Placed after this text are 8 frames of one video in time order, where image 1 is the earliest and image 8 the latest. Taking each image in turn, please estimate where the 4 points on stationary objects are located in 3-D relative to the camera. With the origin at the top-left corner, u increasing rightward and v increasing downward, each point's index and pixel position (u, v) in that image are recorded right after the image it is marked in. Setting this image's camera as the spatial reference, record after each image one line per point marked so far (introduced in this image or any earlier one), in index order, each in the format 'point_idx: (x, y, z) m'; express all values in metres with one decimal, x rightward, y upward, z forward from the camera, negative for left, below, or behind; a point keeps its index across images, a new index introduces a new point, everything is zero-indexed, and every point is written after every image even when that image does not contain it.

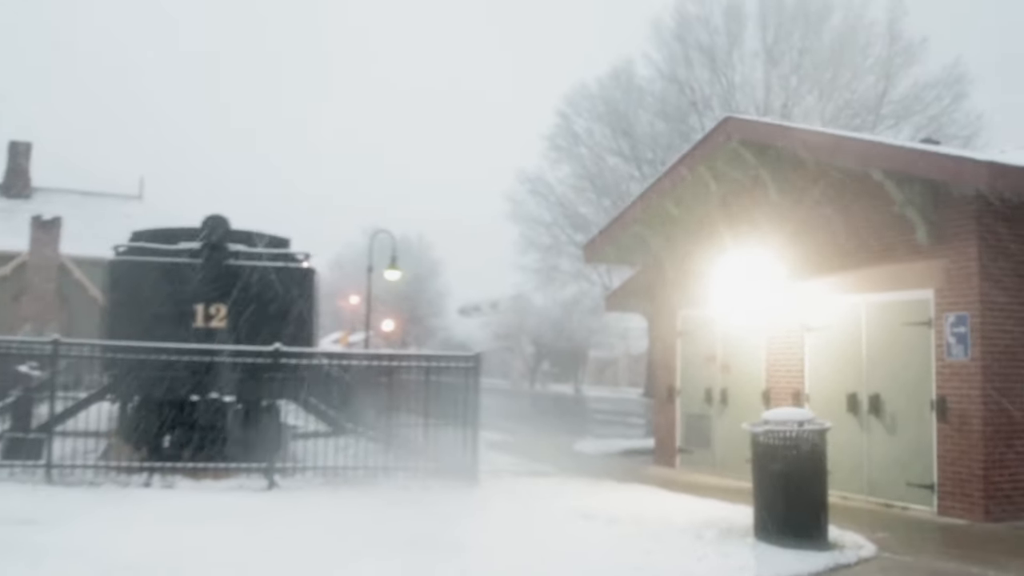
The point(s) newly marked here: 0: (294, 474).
0: (-2.7, -2.3, +12.5) m
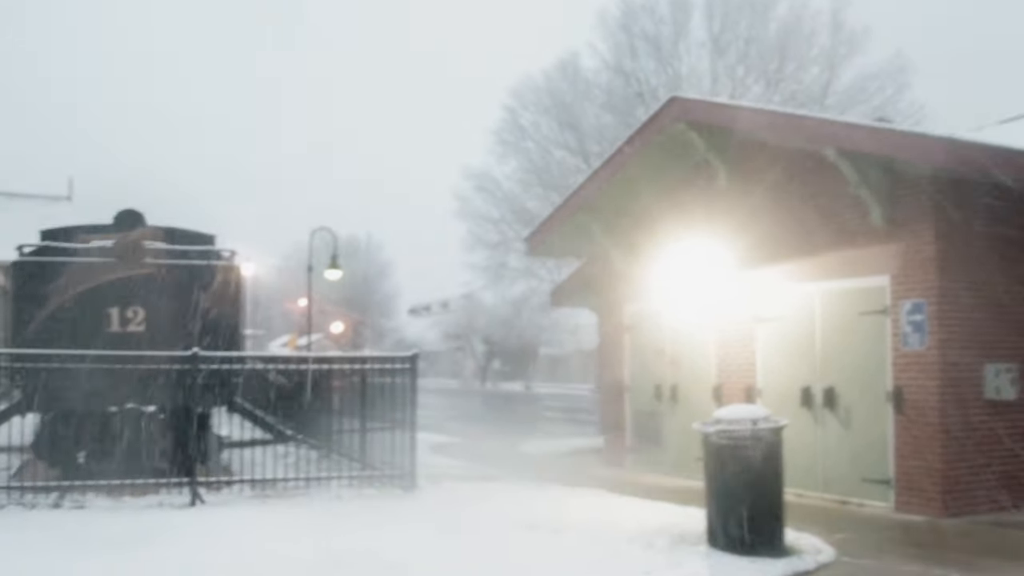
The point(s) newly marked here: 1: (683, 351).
0: (-3.3, -2.3, +11.7) m
1: (+2.1, -0.8, +12.9) m
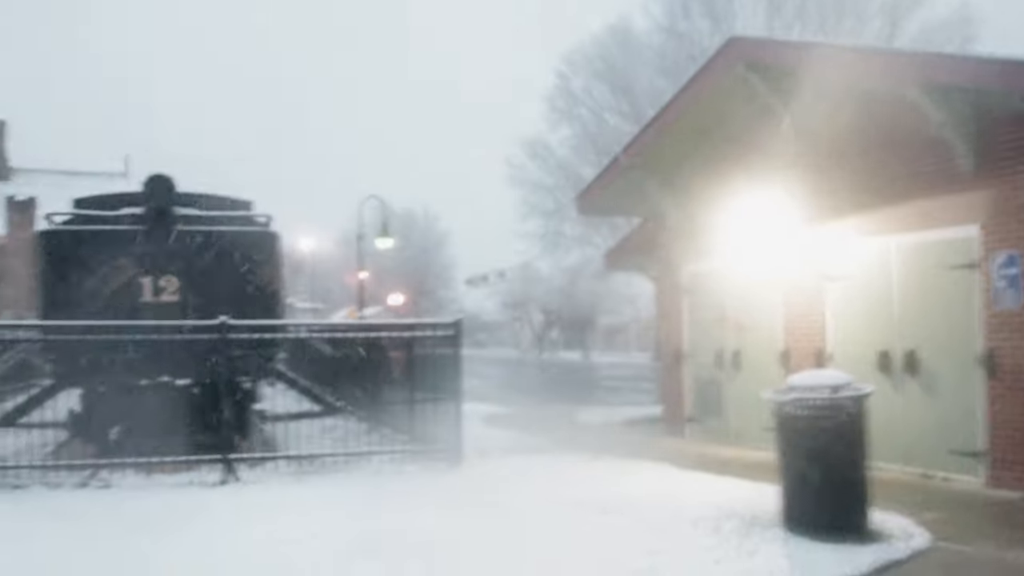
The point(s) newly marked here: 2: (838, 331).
0: (-2.8, -1.9, +11.2) m
1: (+2.7, -0.3, +12.0) m
2: (+3.4, -0.4, +10.7) m
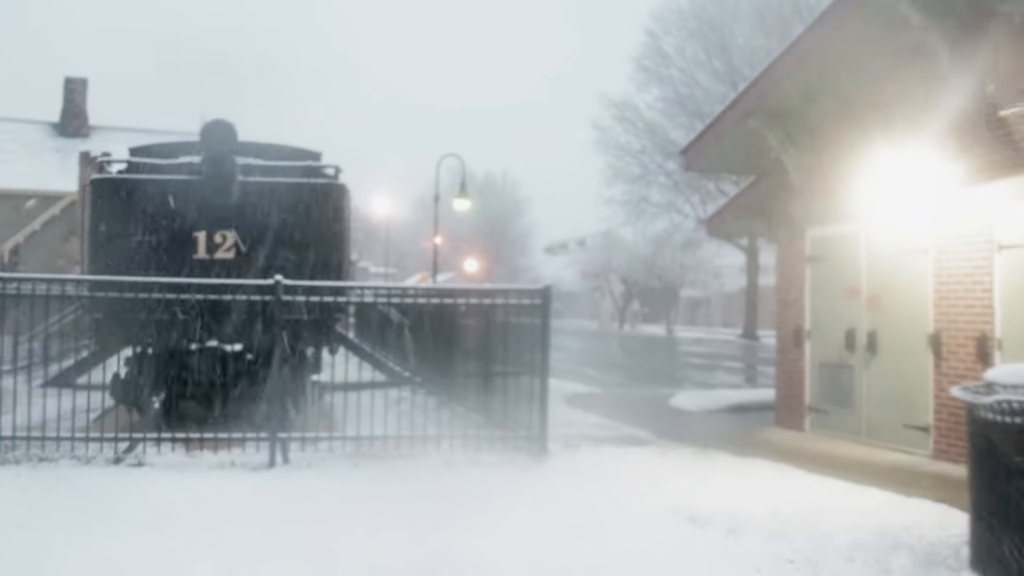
0: (-1.9, -1.5, +9.8) m
1: (+3.6, 0.0, +10.2) m
2: (+4.3, -0.2, +8.8) m
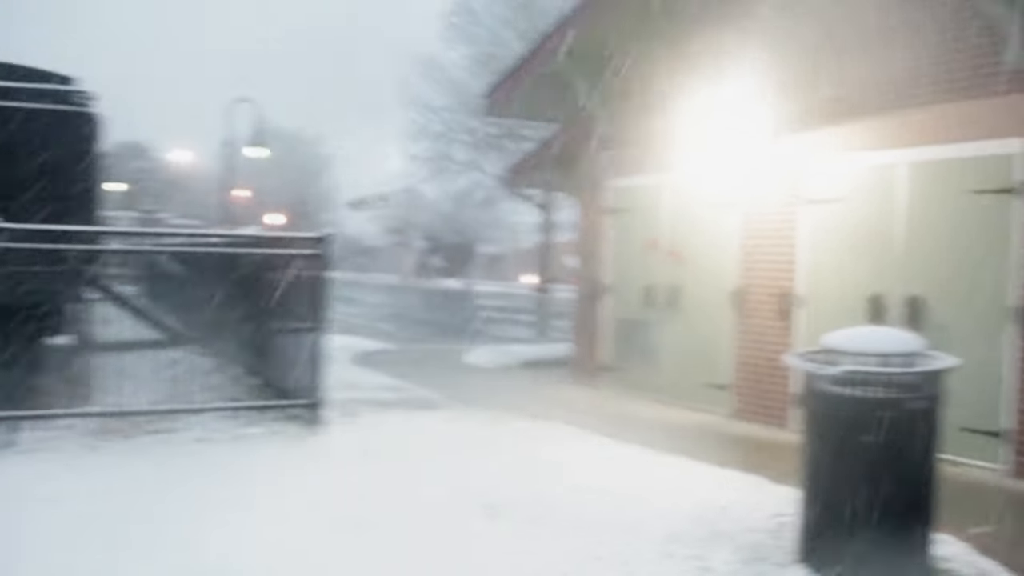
0: (-3.9, -1.1, +8.7) m
1: (+1.6, +0.4, +9.6) m
2: (+2.4, +0.2, +8.3) m
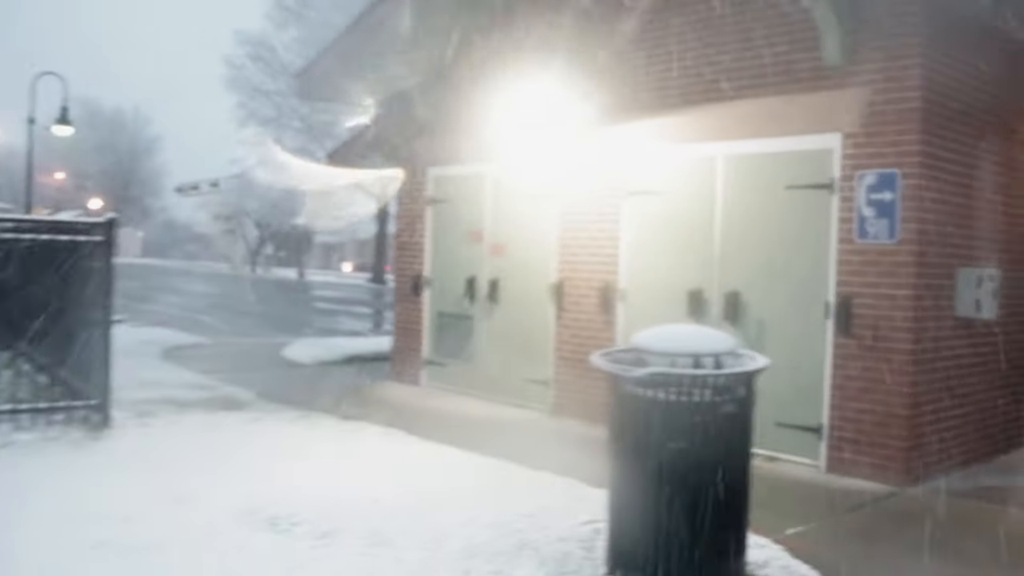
0: (-5.3, -1.0, +7.6) m
1: (0.0, +0.5, +9.2) m
2: (+0.9, +0.2, +8.0) m
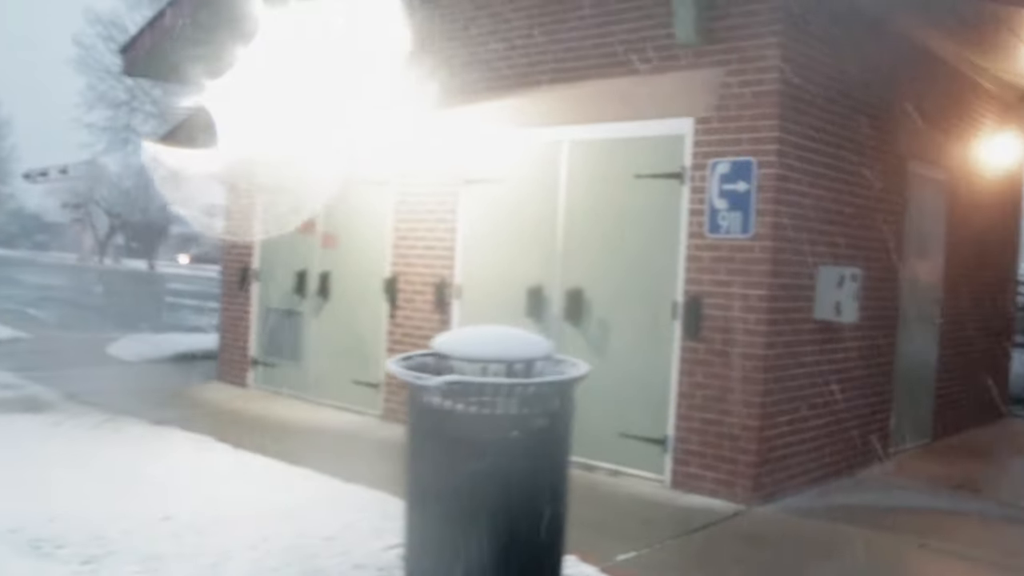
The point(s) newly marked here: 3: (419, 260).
0: (-6.5, -0.9, +6.2) m
1: (-1.3, +0.5, +8.3) m
2: (-0.3, +0.3, +7.2) m
3: (-0.7, +0.2, +7.6) m
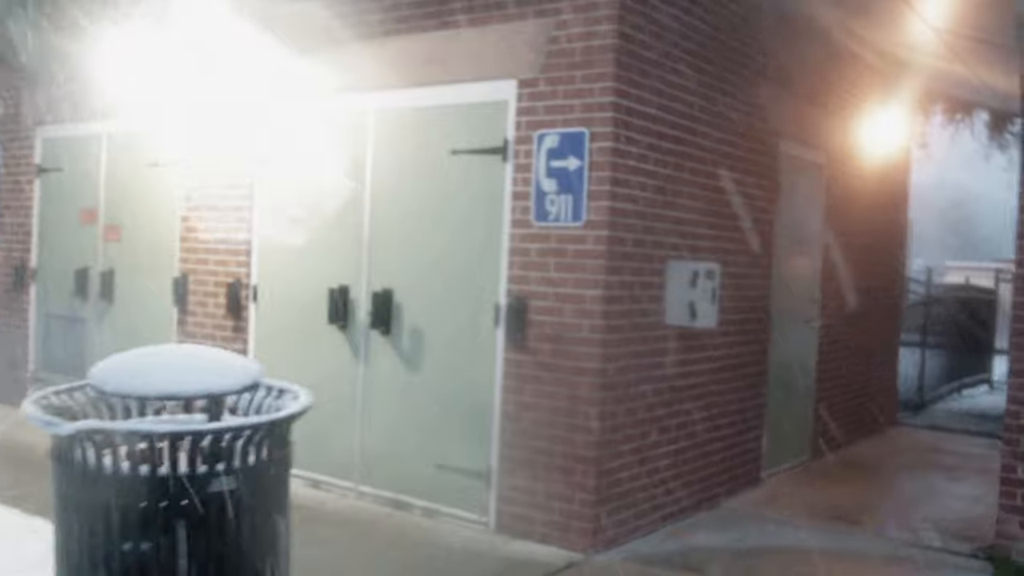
0: (-7.6, -0.9, +4.5) m
1: (-2.6, +0.5, +7.0) m
2: (-1.5, +0.3, +6.0) m
3: (-1.9, +0.2, +6.3) m
